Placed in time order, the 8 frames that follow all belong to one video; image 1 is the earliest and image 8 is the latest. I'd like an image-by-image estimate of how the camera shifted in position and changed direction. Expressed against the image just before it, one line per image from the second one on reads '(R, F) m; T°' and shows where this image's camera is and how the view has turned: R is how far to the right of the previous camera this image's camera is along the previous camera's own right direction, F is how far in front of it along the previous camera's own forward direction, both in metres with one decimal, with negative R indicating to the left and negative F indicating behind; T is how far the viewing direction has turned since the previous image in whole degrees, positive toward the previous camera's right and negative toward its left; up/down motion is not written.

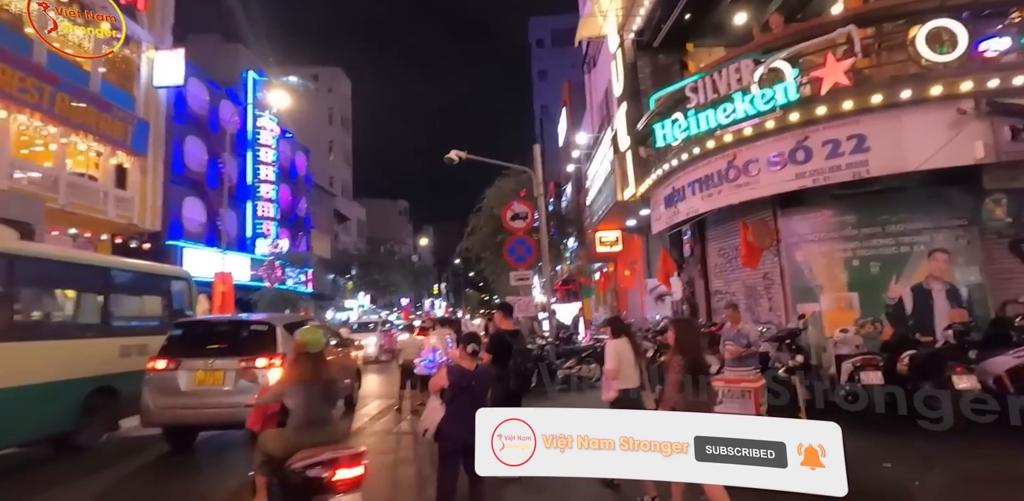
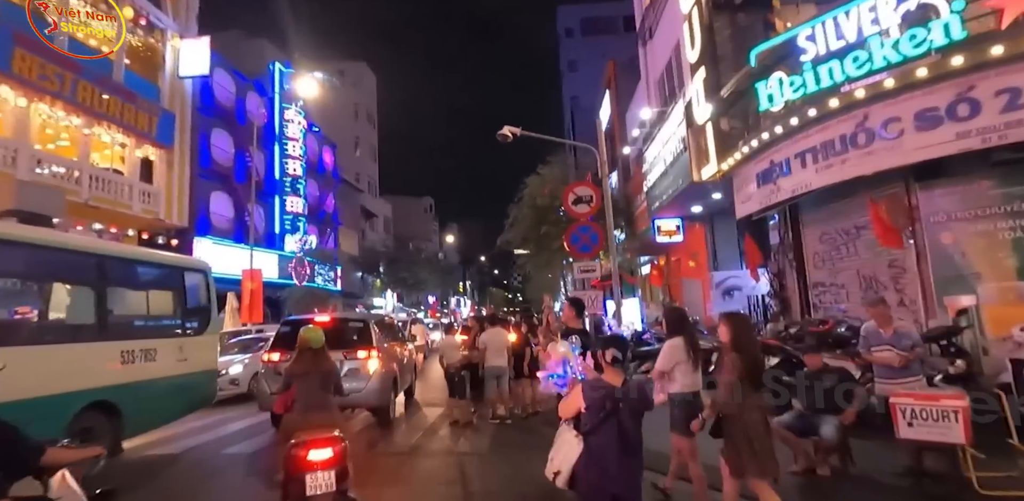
(-1.0, +1.9) m; -2°
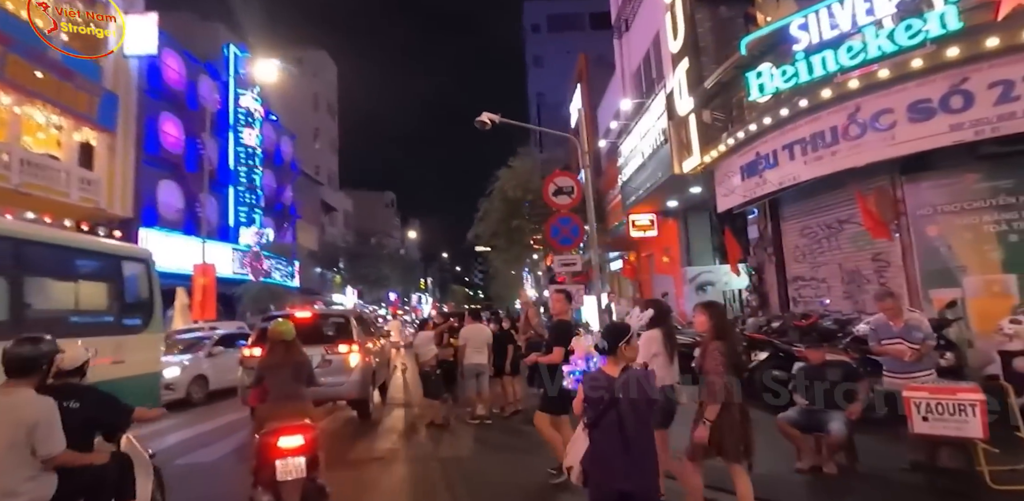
(-0.4, +0.5) m; +4°
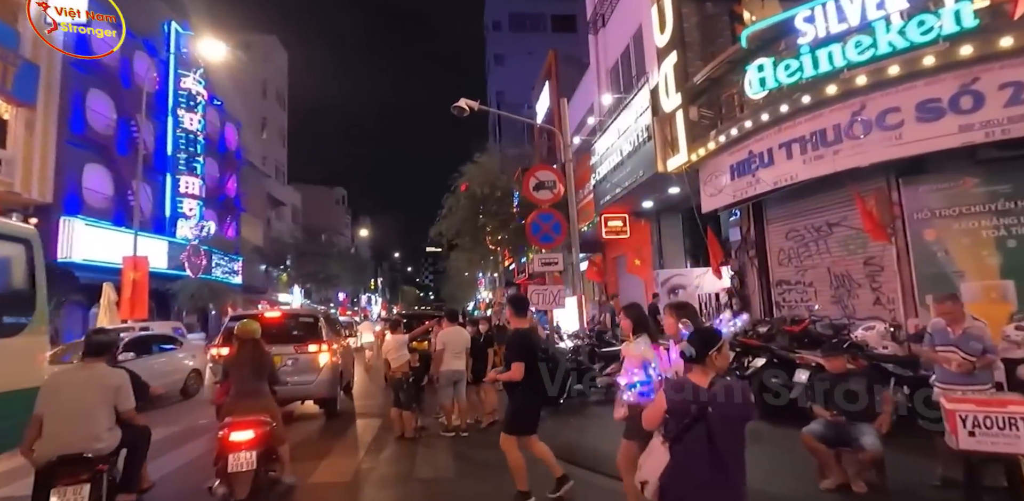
(-0.6, +0.8) m; +5°
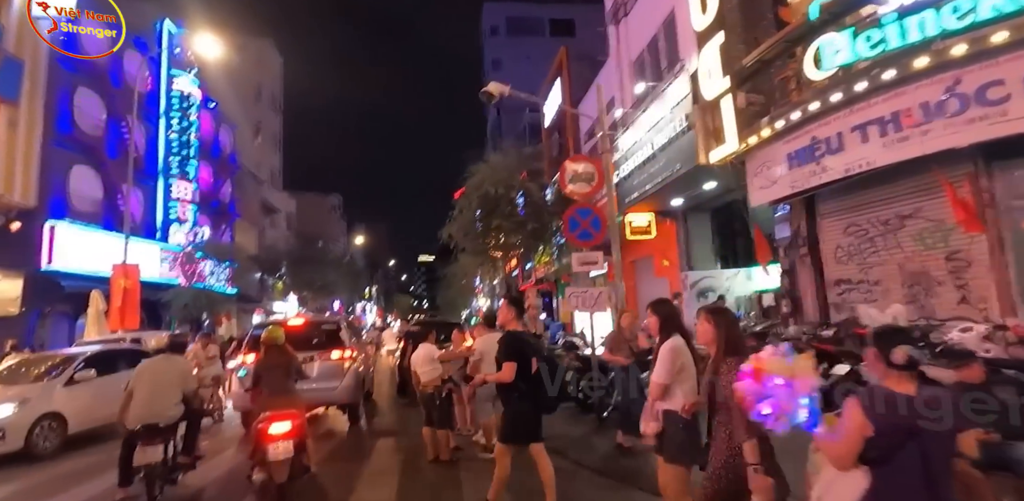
(-0.8, +1.1) m; +1°
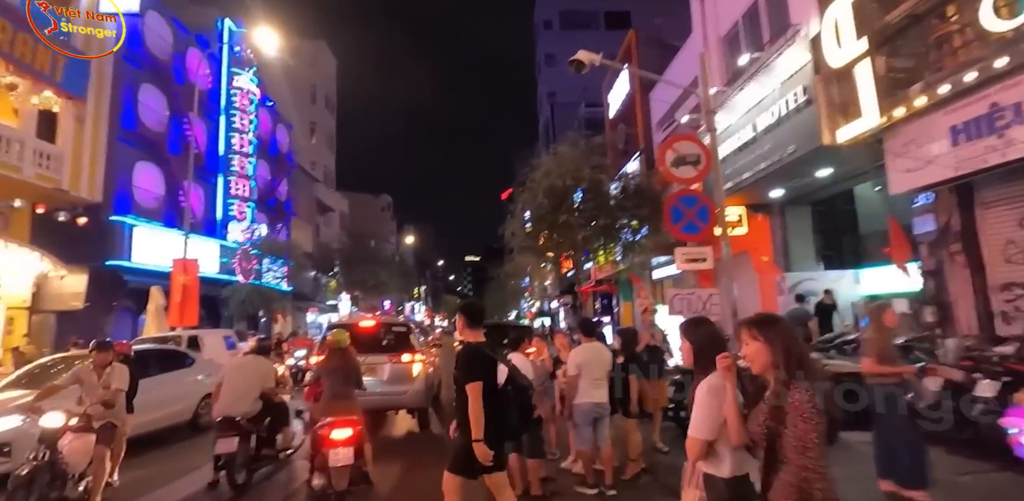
(-0.8, +1.5) m; -5°
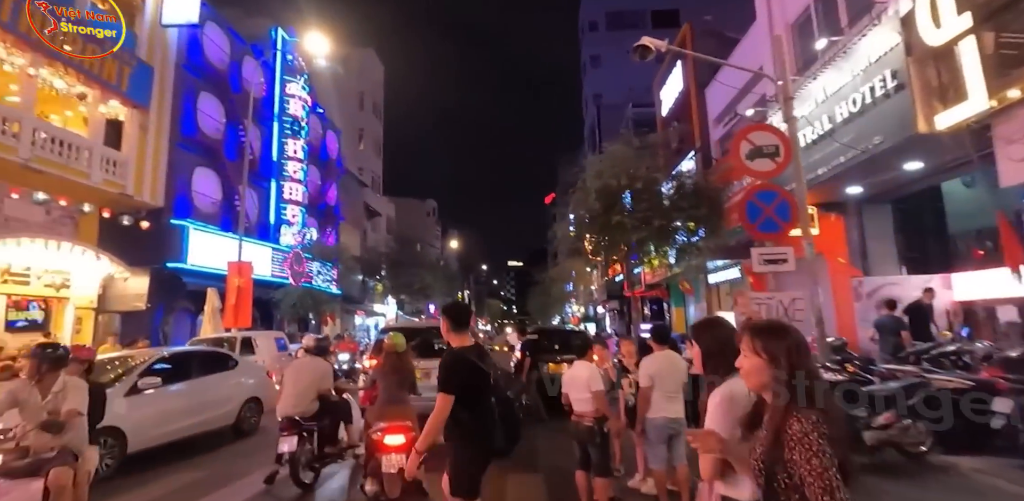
(-0.3, +0.6) m; -4°
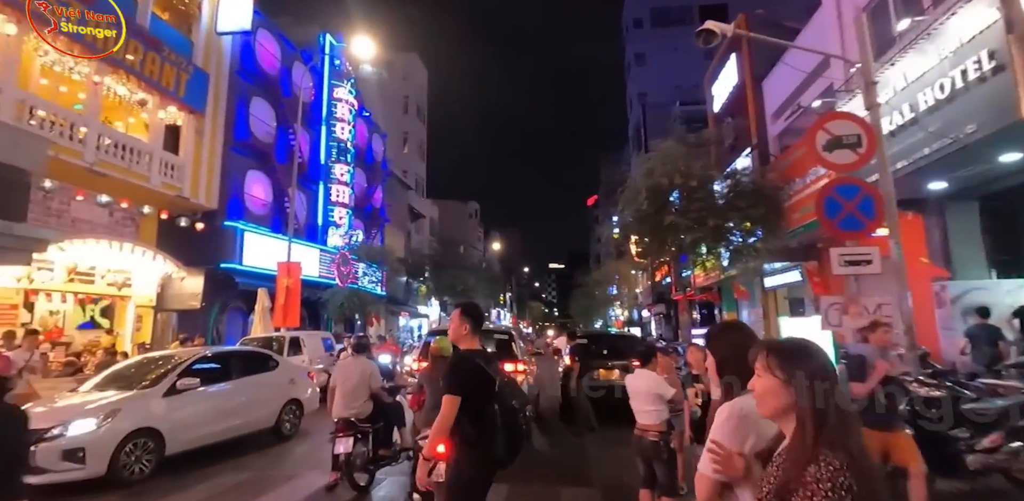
(-0.2, +0.5) m; -4°
